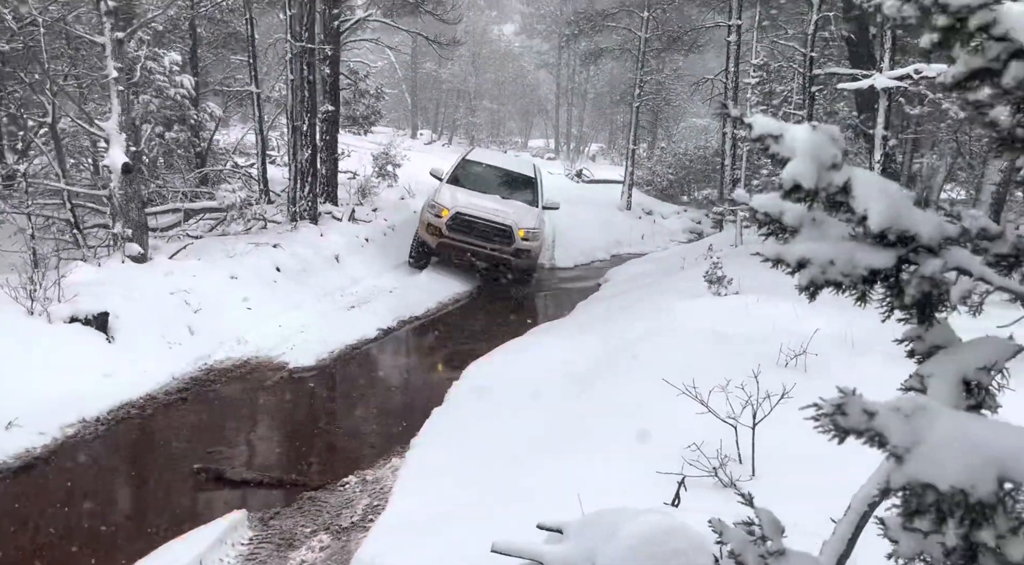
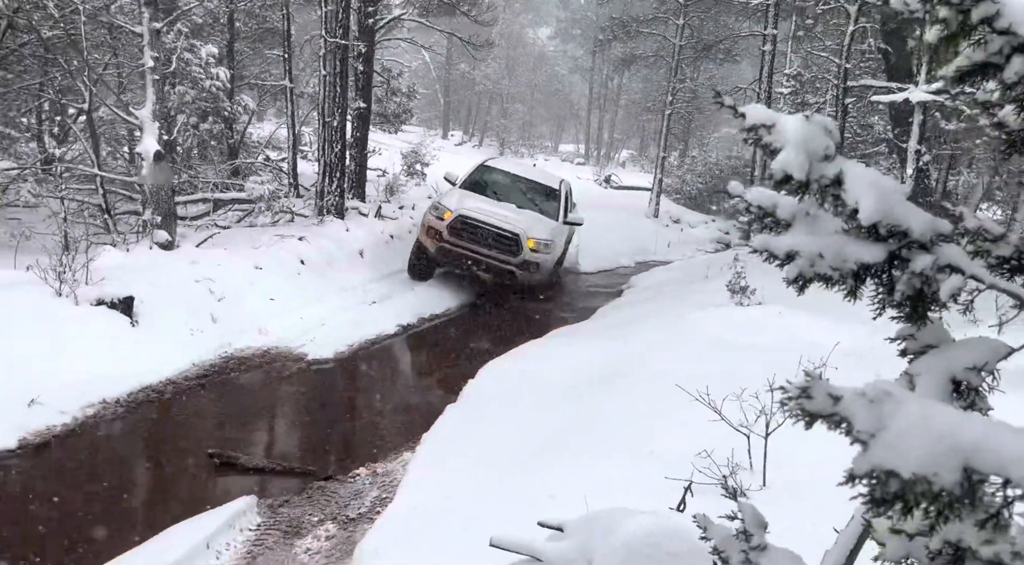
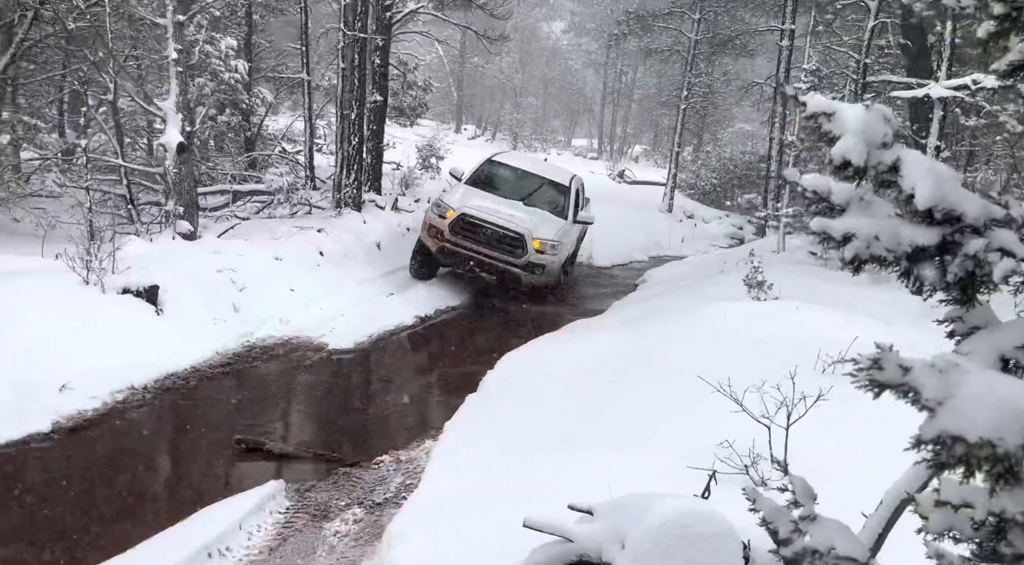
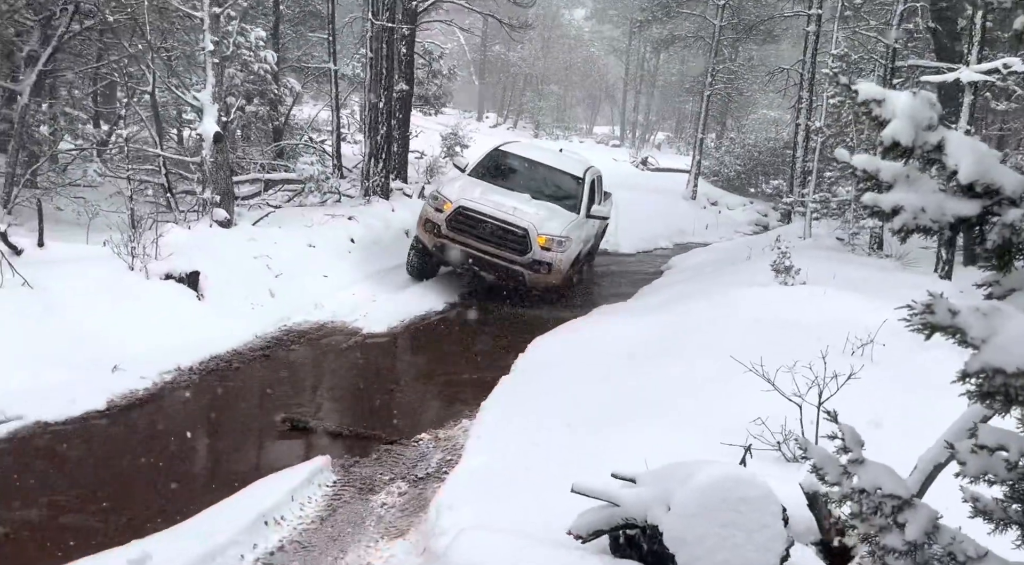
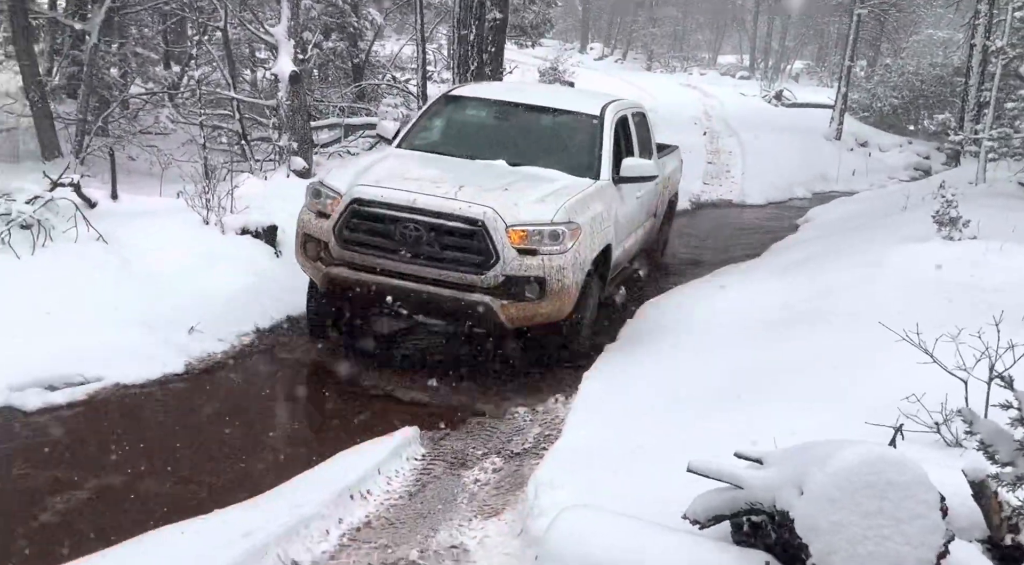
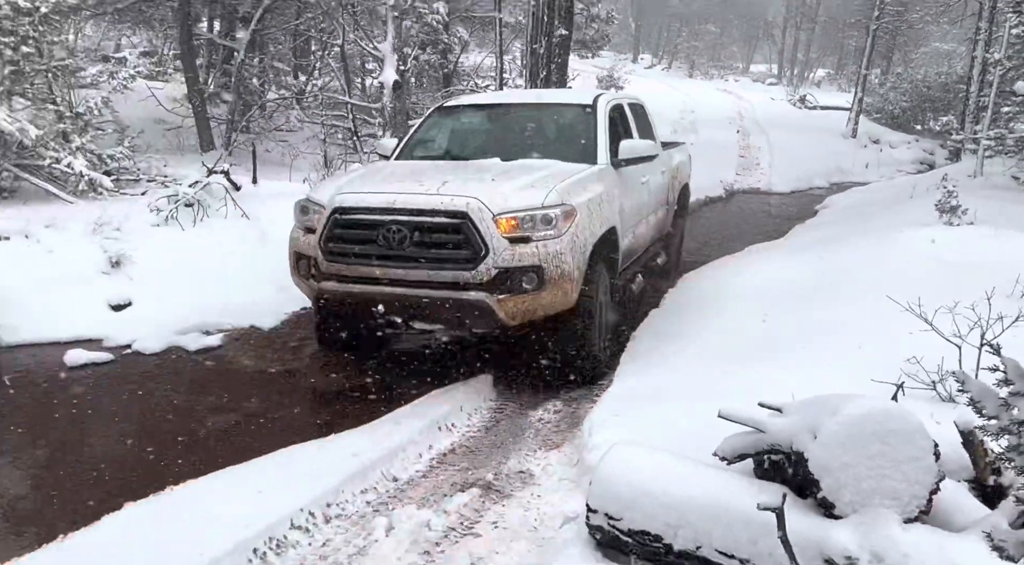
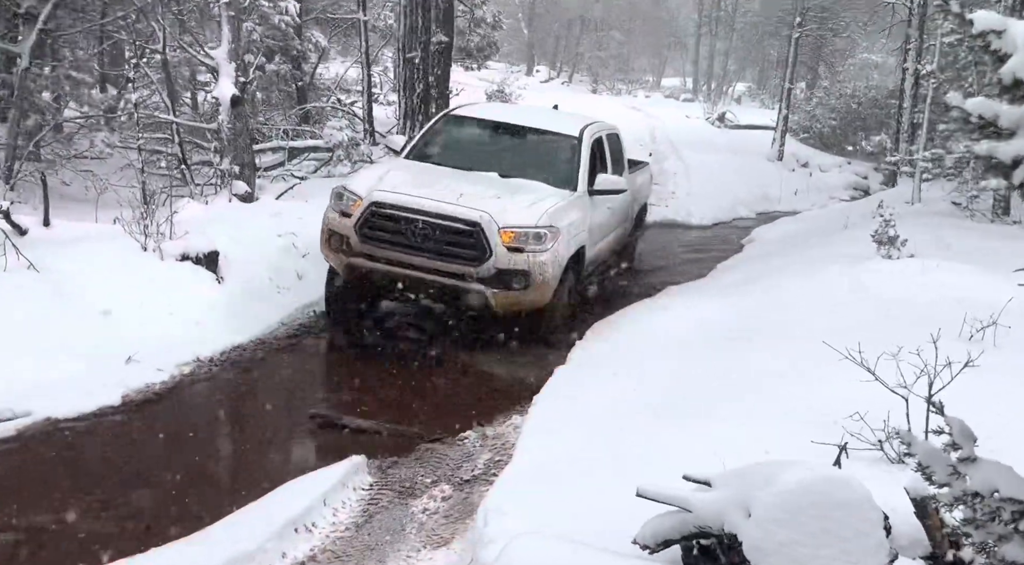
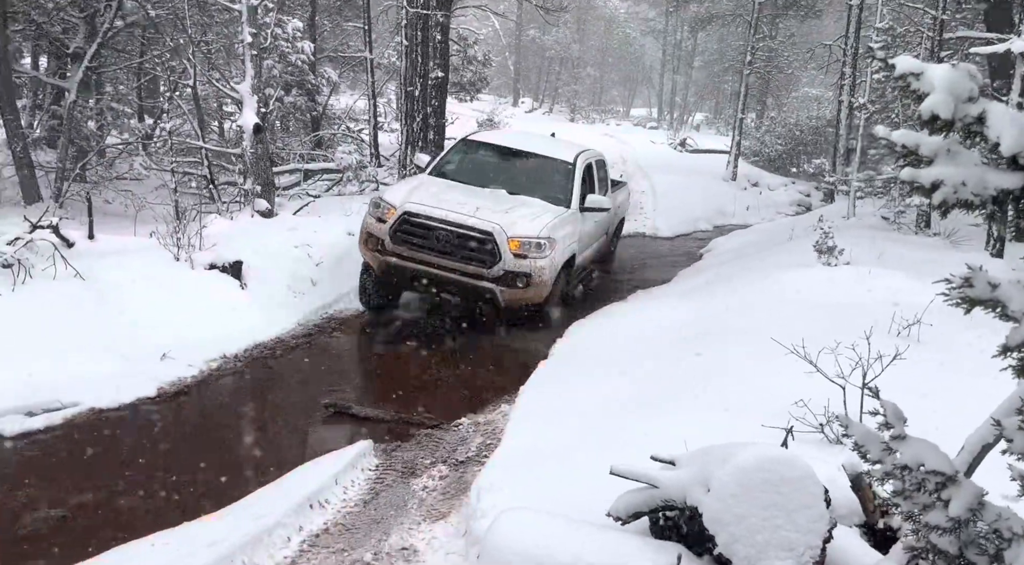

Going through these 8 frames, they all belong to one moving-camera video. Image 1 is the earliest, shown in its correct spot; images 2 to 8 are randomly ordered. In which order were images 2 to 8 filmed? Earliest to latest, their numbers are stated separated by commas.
2, 3, 4, 8, 7, 5, 6
